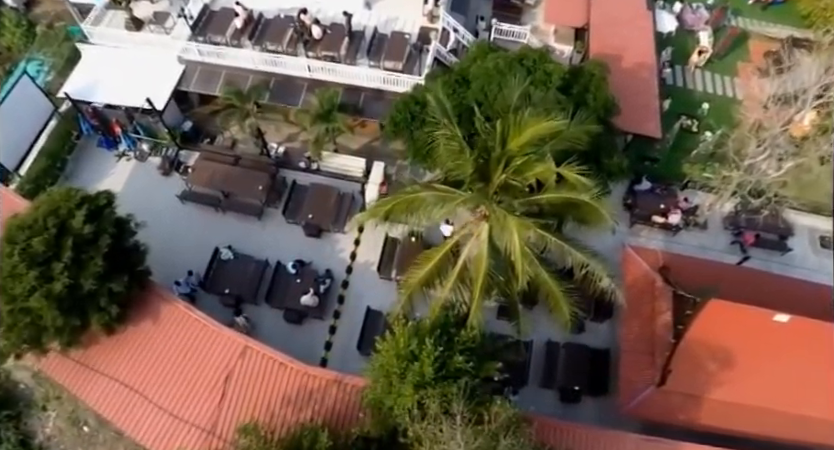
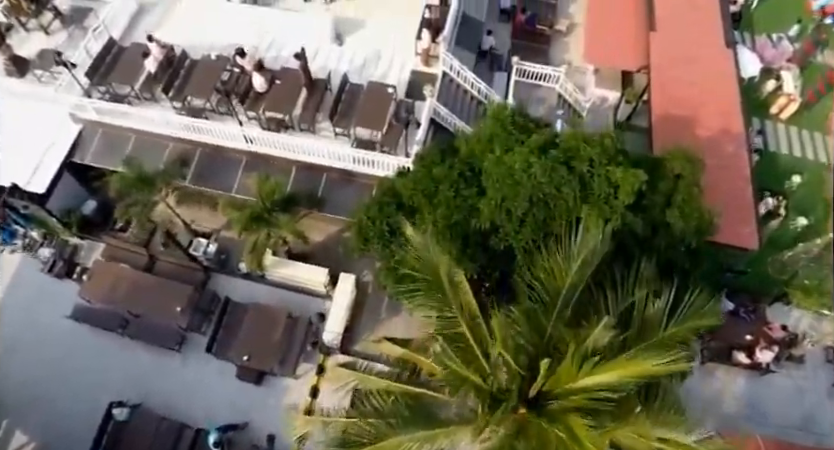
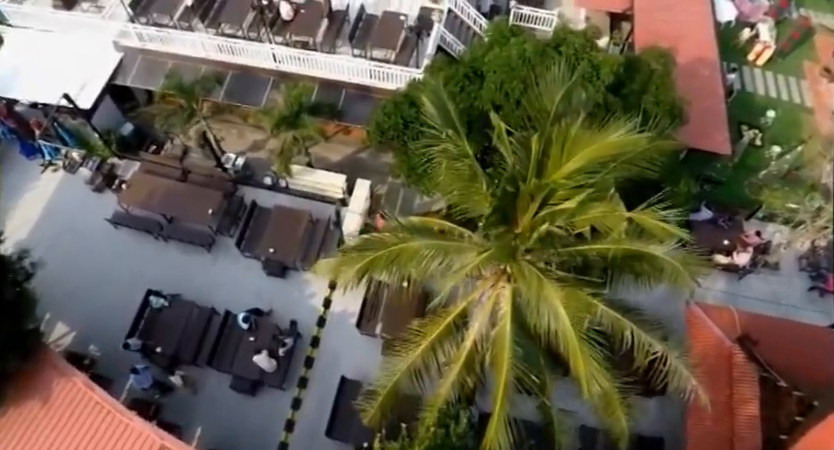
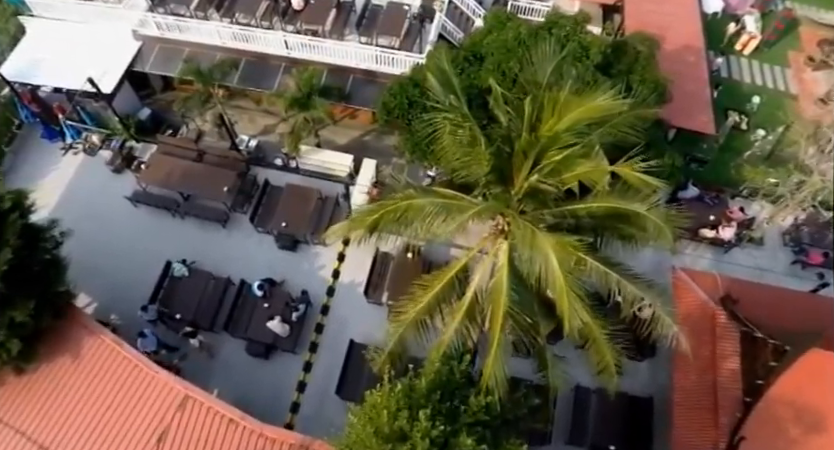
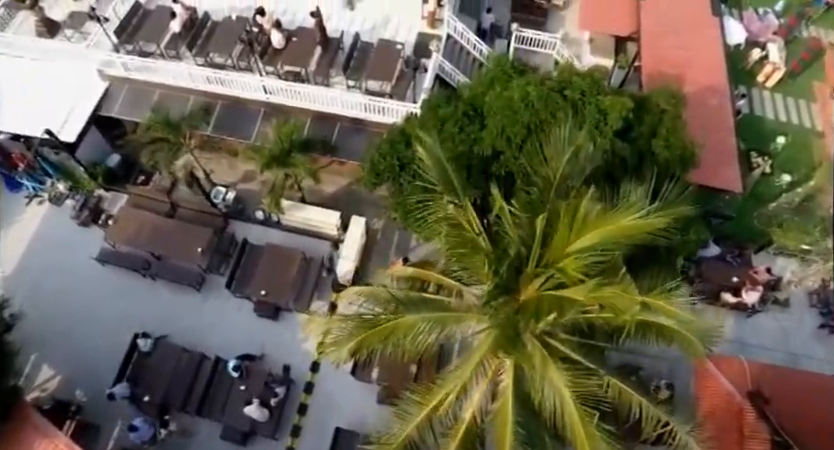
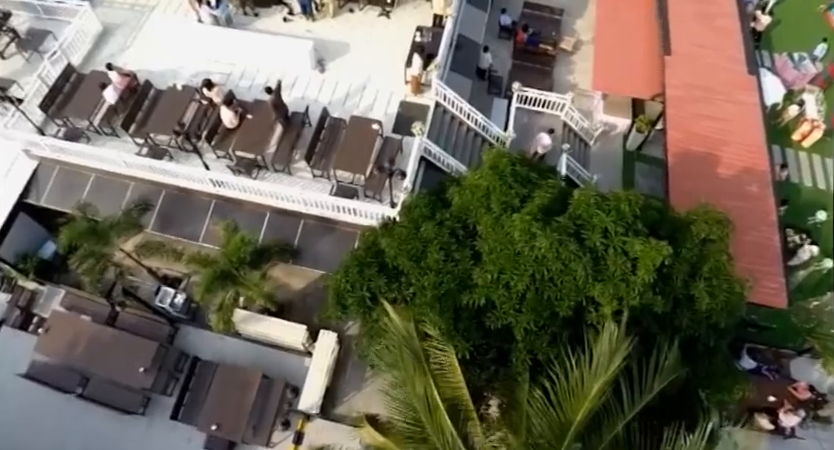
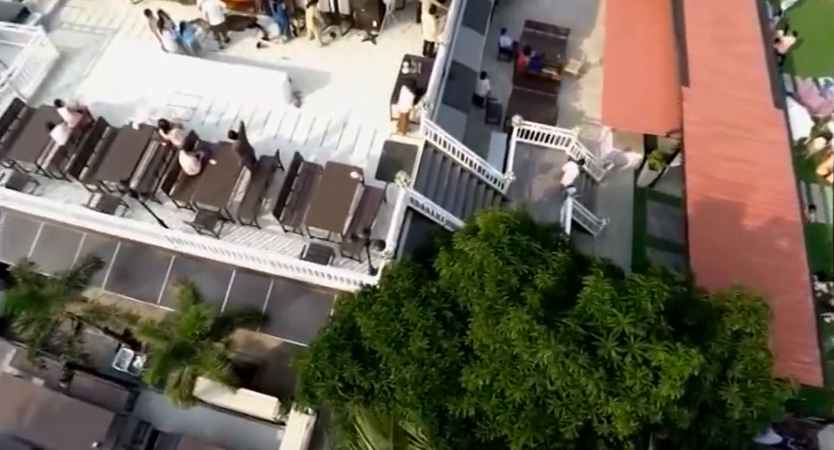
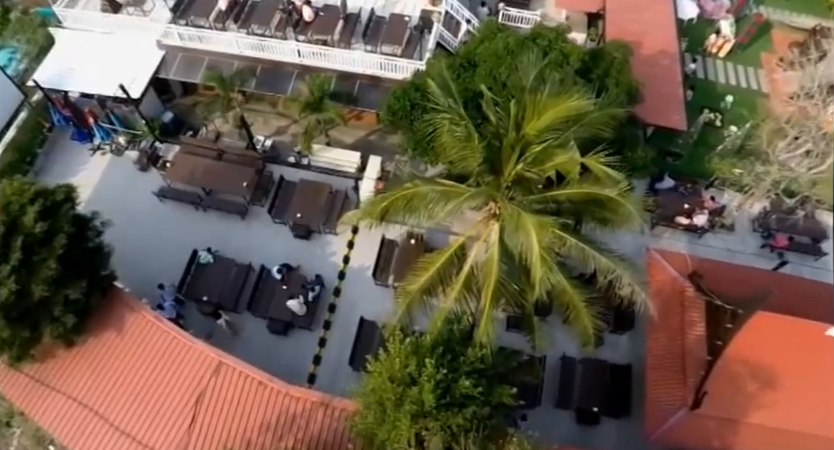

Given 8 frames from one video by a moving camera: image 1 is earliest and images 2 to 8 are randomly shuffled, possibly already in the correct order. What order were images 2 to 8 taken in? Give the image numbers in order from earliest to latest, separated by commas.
8, 4, 3, 5, 2, 6, 7
